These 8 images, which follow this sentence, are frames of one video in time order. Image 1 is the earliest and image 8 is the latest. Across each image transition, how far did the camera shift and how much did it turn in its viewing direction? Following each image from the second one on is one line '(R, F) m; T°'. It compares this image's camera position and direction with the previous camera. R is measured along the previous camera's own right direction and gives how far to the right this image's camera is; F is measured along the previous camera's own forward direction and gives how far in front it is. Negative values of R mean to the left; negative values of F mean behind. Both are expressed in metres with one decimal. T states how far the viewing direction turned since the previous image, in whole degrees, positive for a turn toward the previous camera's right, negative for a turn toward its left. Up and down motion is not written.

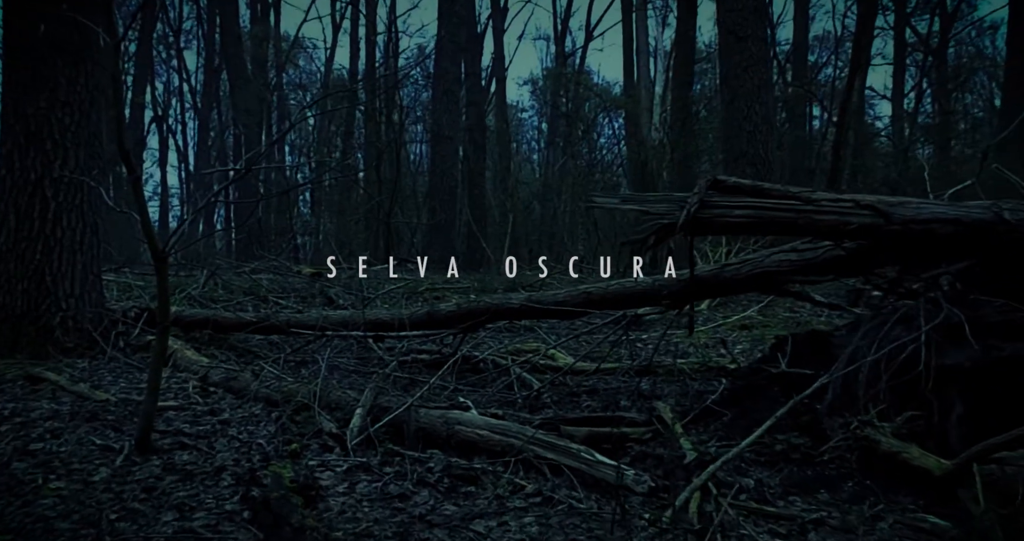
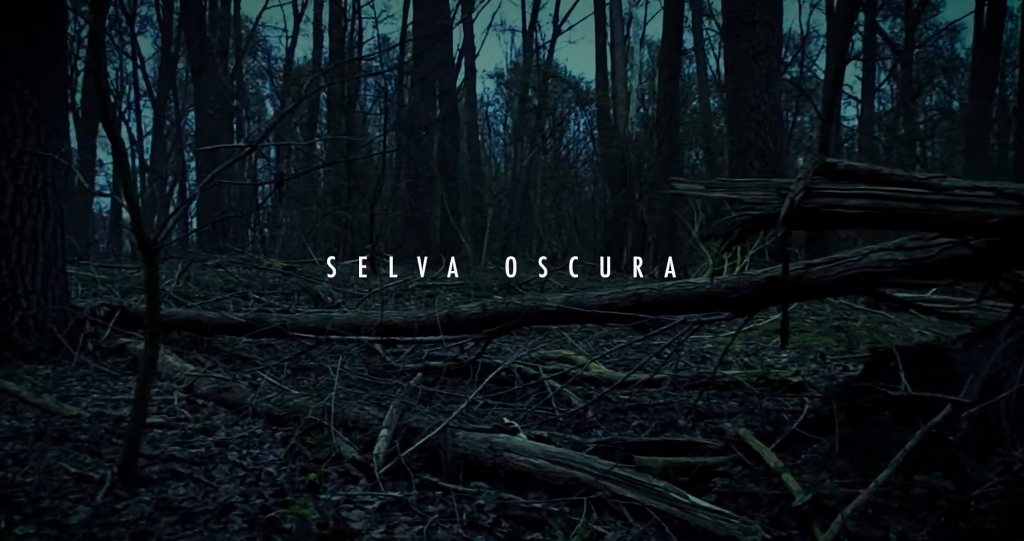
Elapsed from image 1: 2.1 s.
(-0.4, +0.6) m; +3°
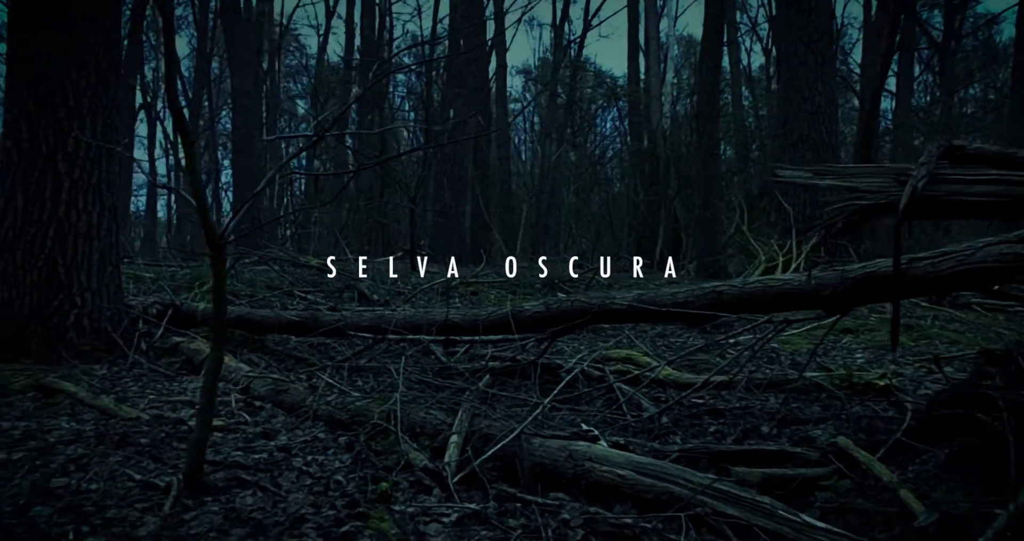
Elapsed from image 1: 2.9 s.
(-0.2, +0.2) m; -2°
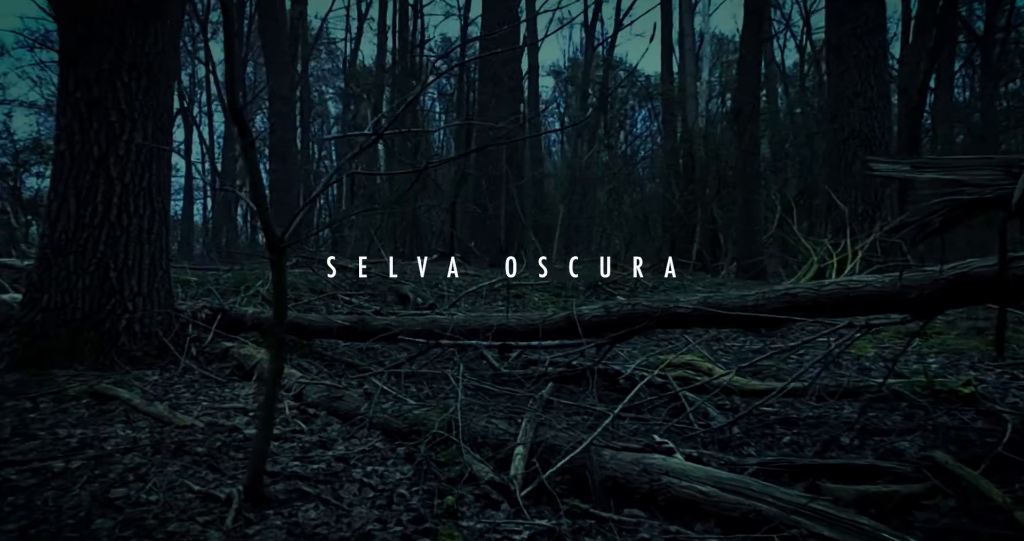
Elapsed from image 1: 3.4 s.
(-0.1, +0.1) m; -2°
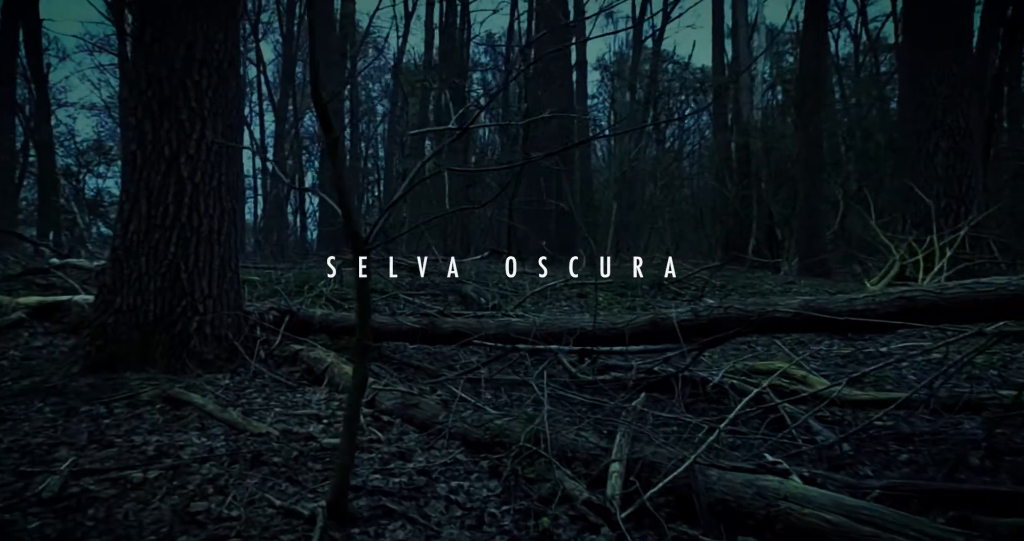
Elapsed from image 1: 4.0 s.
(-0.2, +0.2) m; -3°
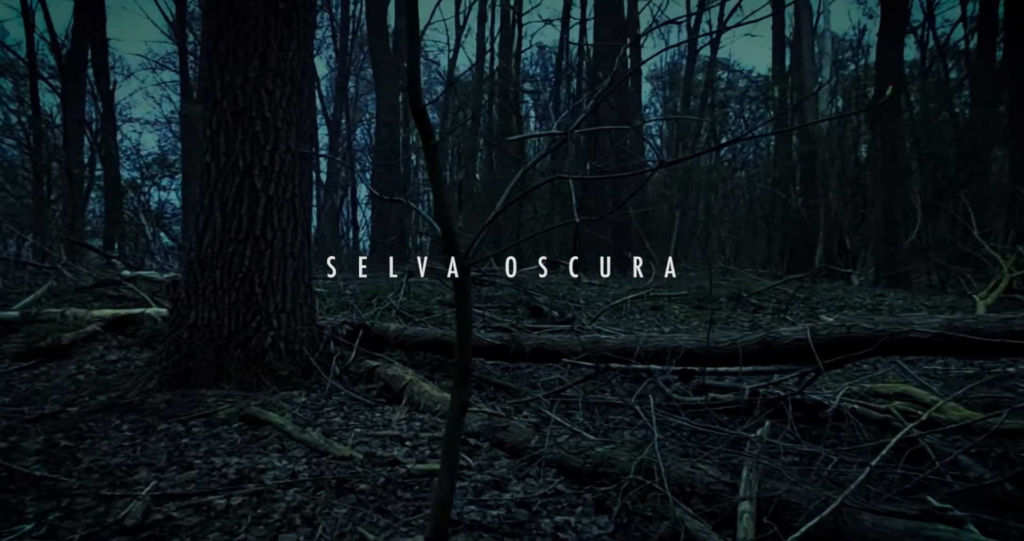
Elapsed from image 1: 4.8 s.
(-0.2, +0.3) m; -4°
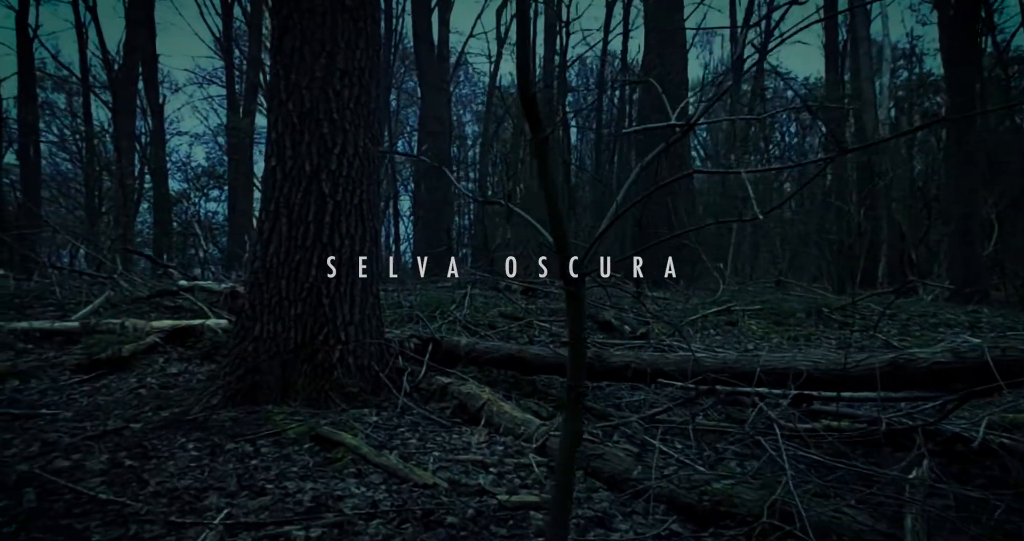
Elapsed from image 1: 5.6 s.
(-0.3, +0.3) m; -3°
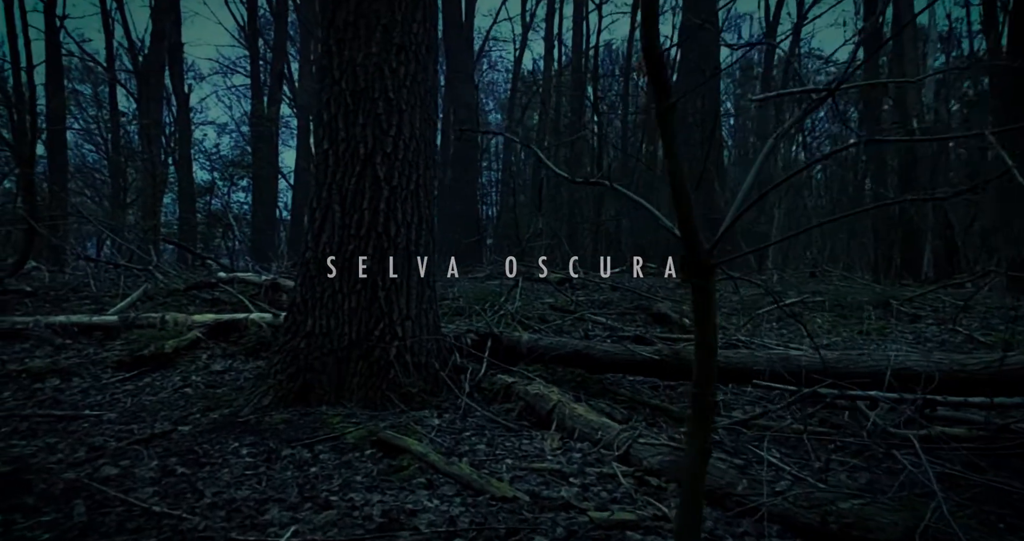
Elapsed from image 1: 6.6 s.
(-0.3, +0.3) m; -2°
